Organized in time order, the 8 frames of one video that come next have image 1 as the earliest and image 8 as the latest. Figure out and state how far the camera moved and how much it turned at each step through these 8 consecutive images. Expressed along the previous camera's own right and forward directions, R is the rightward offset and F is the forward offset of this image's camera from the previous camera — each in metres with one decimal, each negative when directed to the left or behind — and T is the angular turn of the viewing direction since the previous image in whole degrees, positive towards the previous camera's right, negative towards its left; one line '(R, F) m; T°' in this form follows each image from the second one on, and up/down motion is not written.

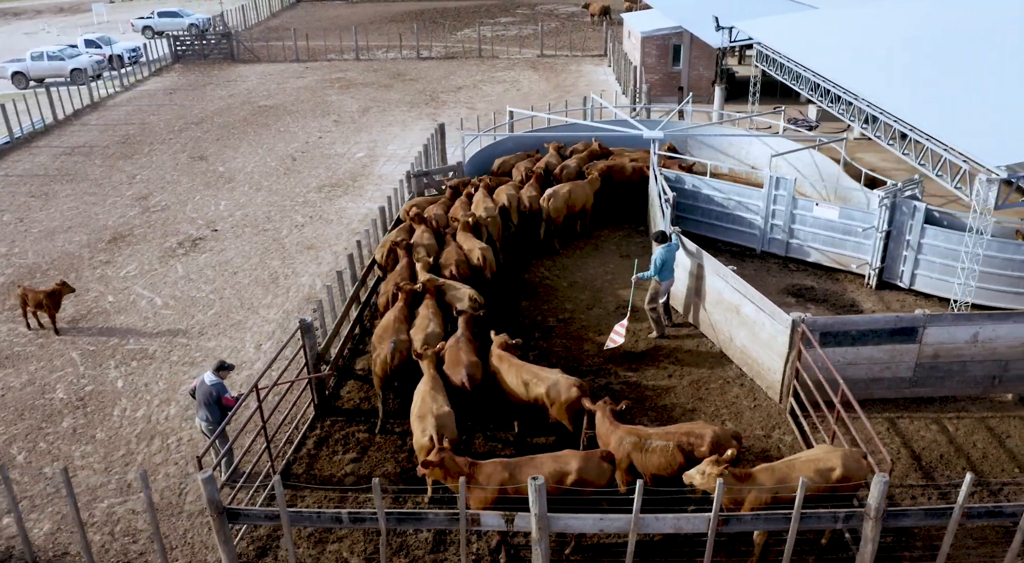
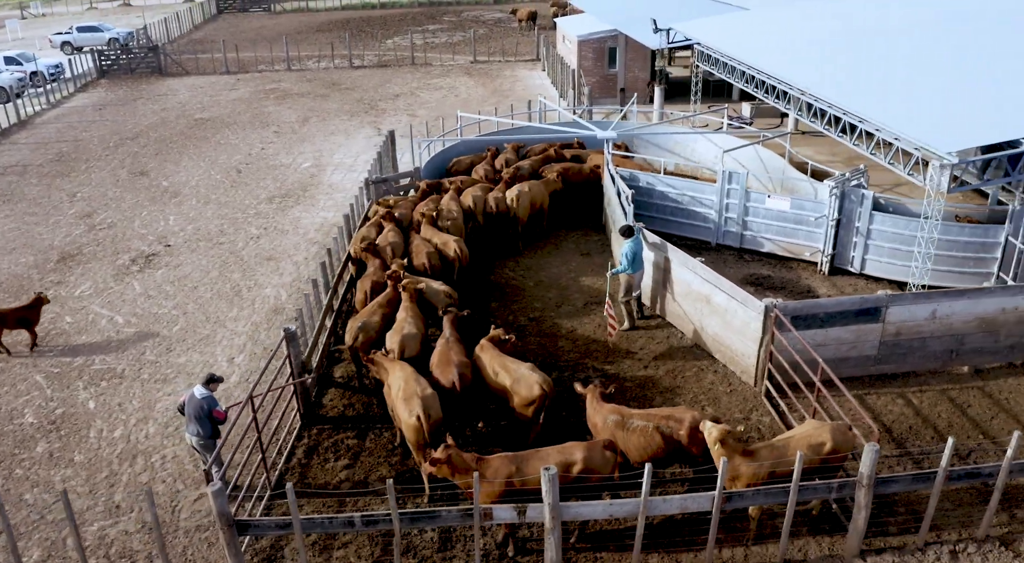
(-0.6, -0.1) m; +5°
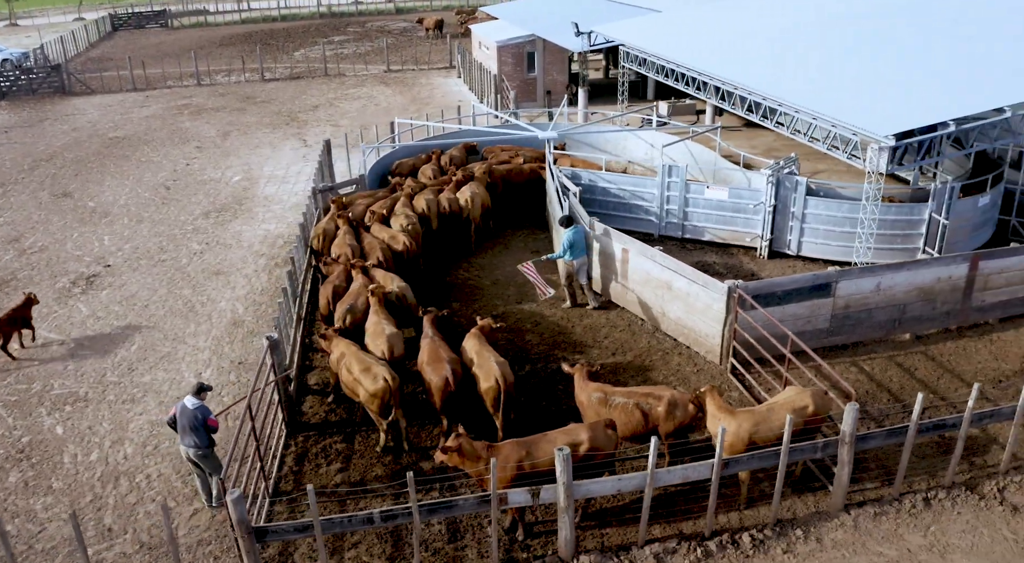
(-0.9, -0.2) m; +6°
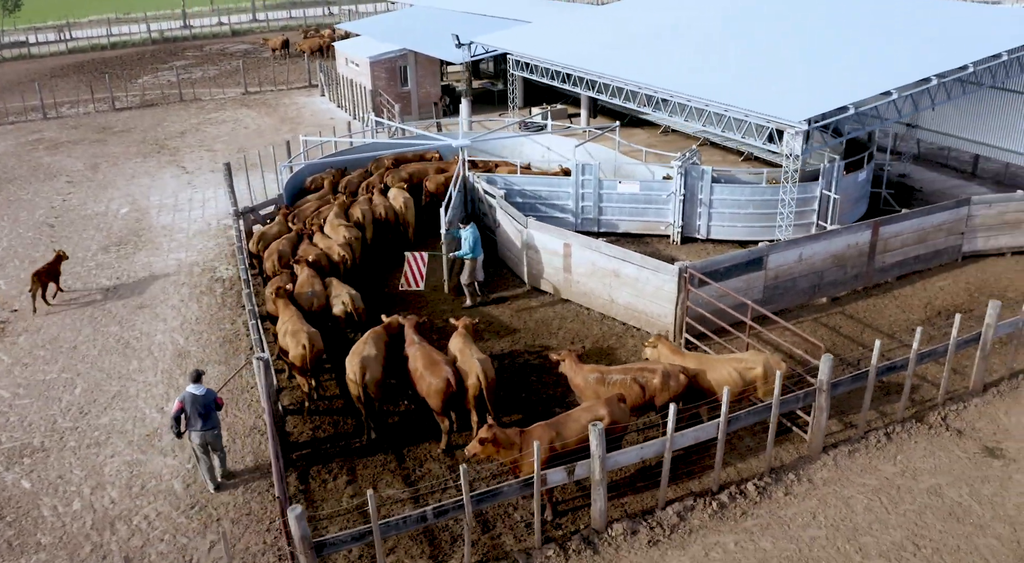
(-1.6, -0.2) m; +11°
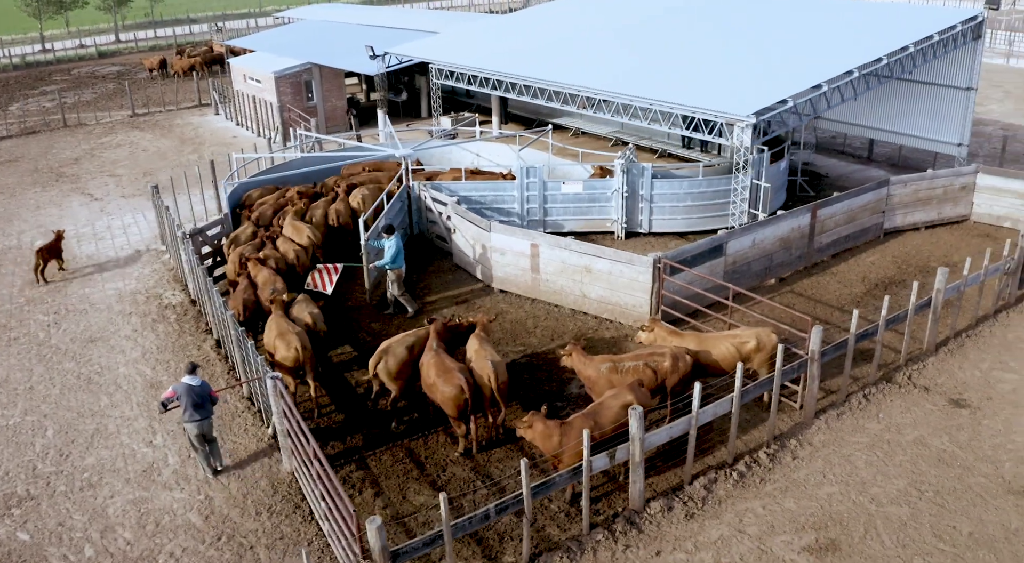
(-1.5, -0.1) m; +9°
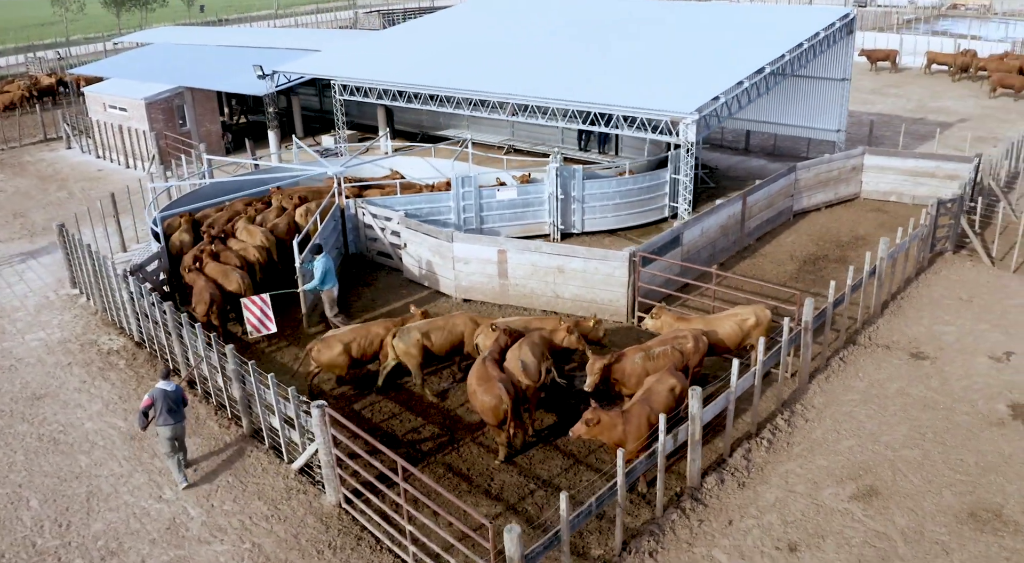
(-2.3, +0.1) m; +12°
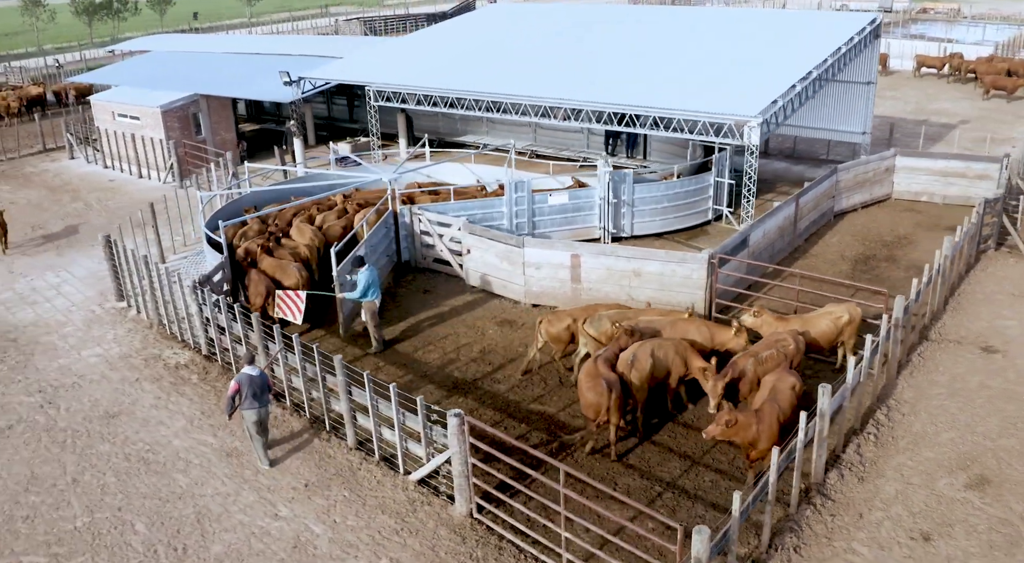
(-1.9, +0.1) m; +3°
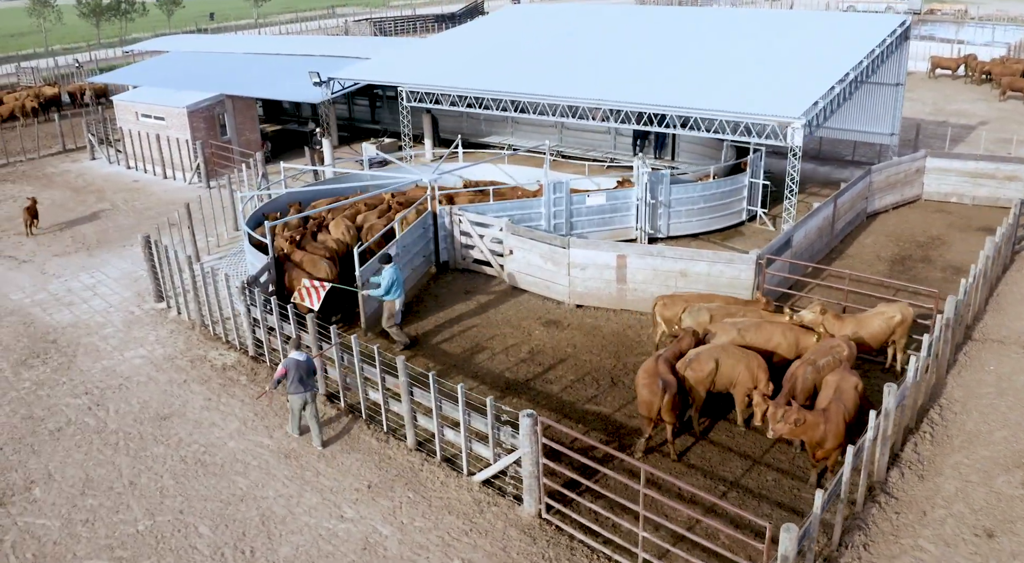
(-0.8, 0.0) m; 0°
